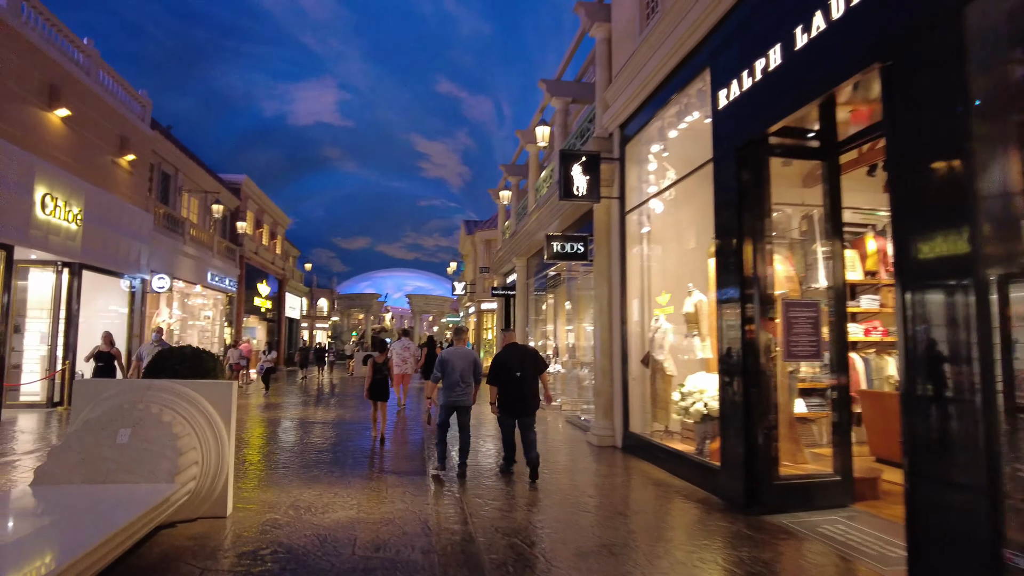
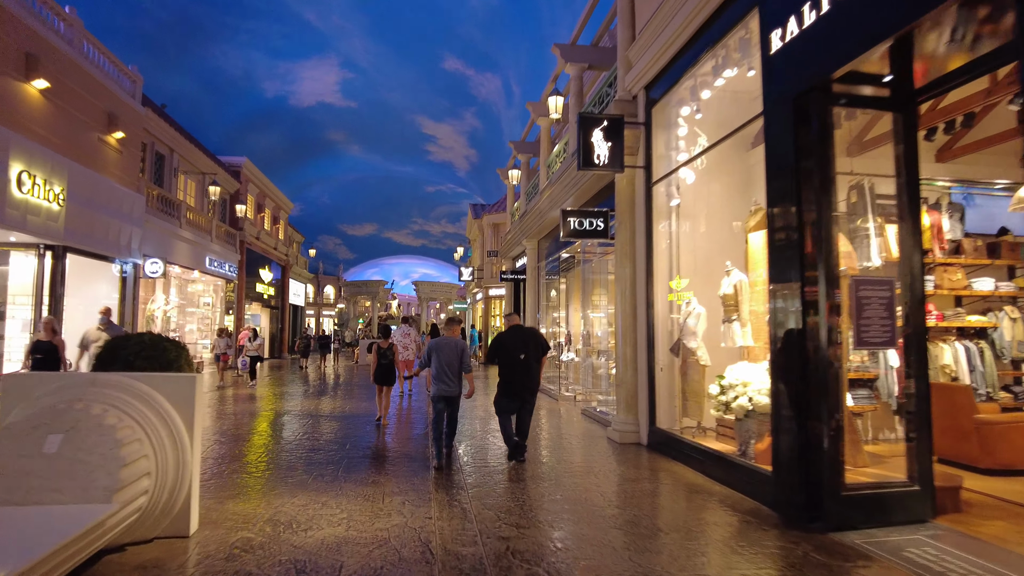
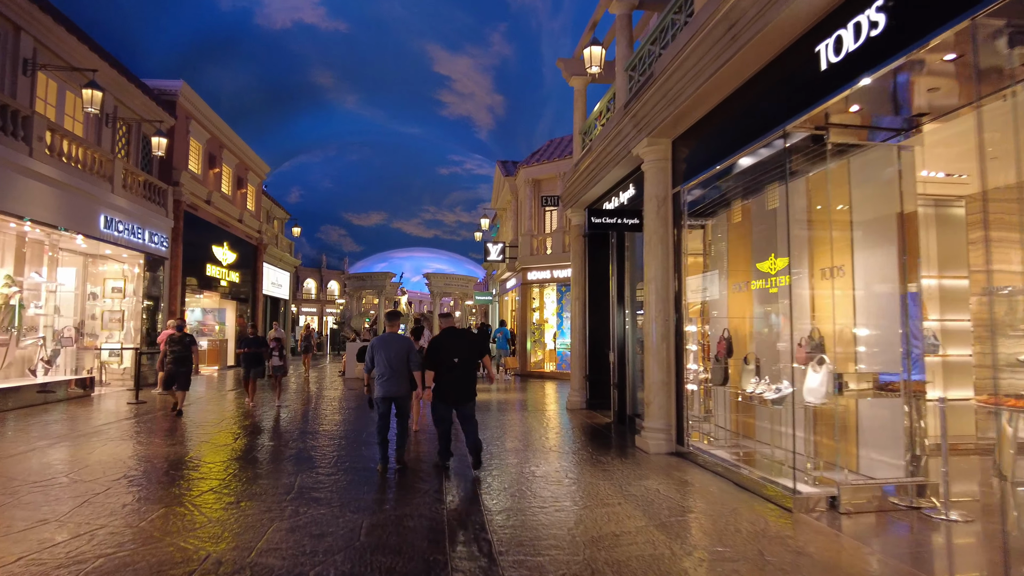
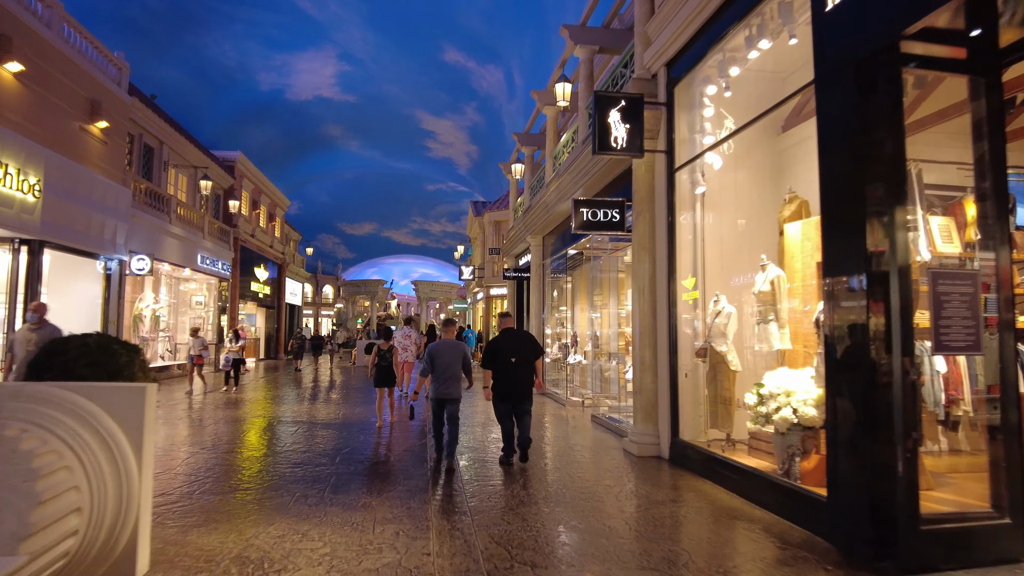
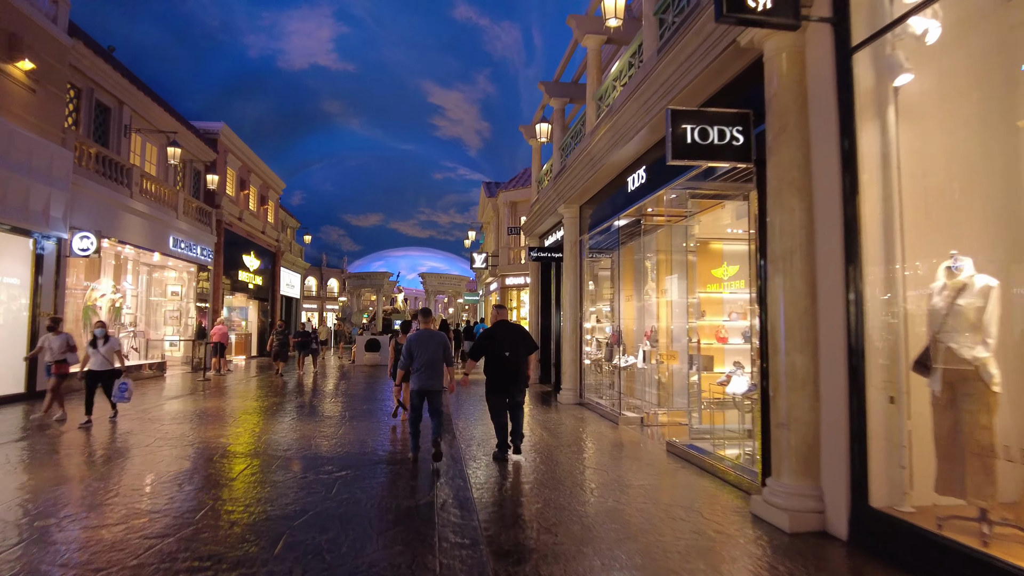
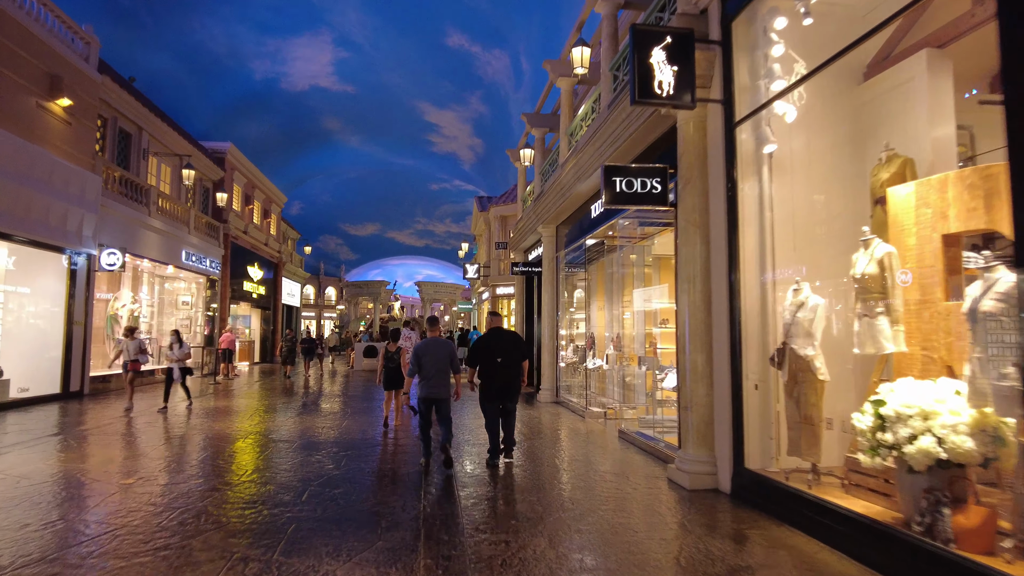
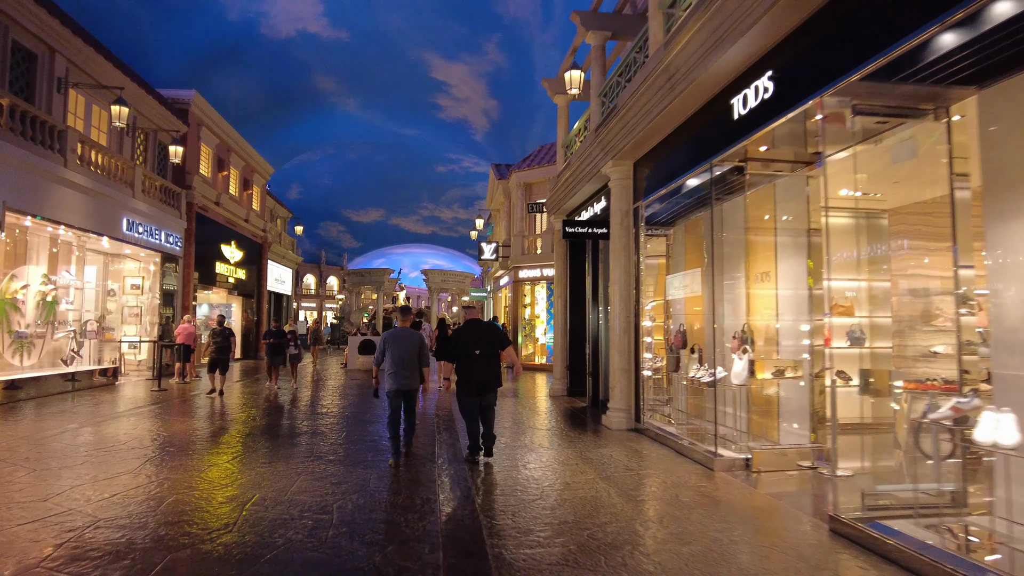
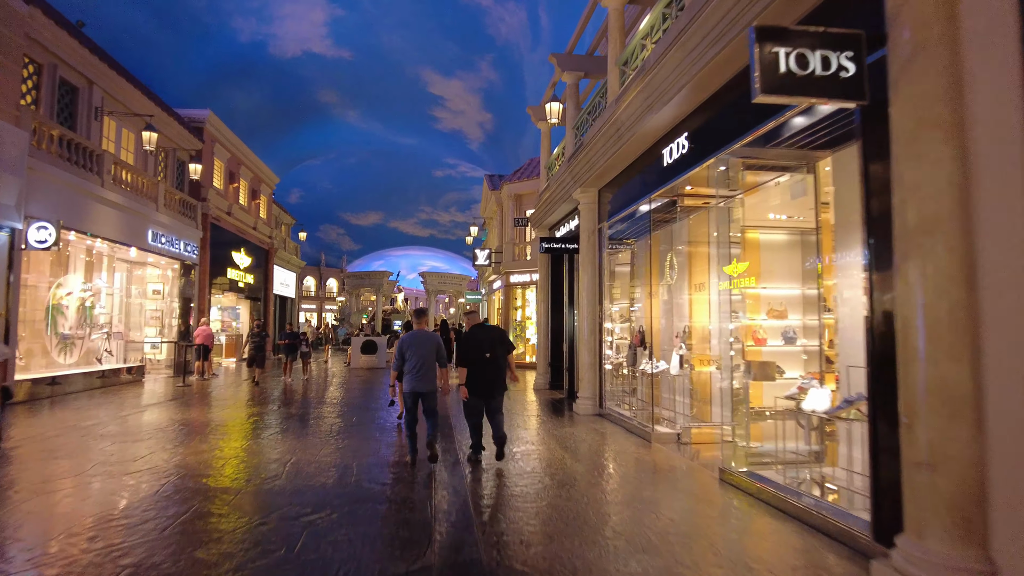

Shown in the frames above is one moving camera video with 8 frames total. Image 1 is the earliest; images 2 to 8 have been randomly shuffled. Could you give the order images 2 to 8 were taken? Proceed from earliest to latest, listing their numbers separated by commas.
2, 4, 6, 5, 8, 7, 3
